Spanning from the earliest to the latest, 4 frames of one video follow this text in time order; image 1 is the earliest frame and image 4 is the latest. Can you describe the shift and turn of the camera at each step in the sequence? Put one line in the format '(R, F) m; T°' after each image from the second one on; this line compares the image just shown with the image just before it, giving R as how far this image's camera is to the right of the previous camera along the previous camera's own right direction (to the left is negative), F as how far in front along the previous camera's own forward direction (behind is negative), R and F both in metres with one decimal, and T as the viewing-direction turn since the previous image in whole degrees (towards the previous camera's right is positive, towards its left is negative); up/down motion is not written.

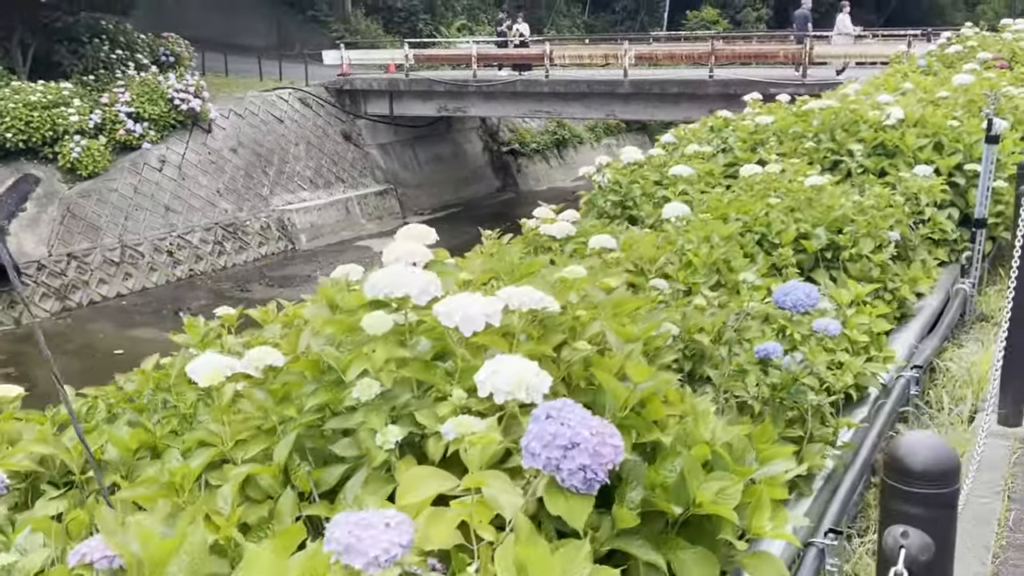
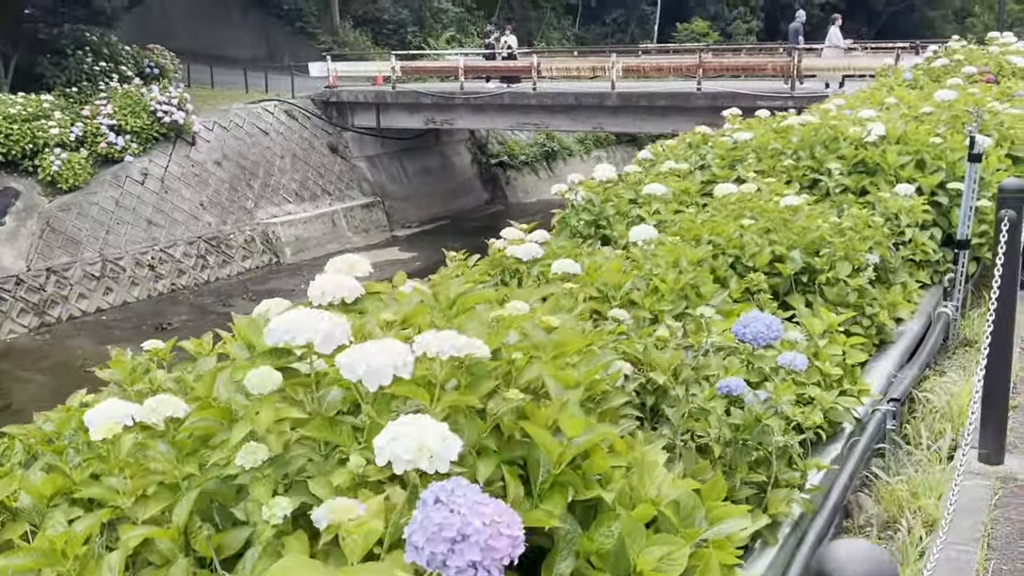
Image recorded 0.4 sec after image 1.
(+0.1, +0.2) m; 0°
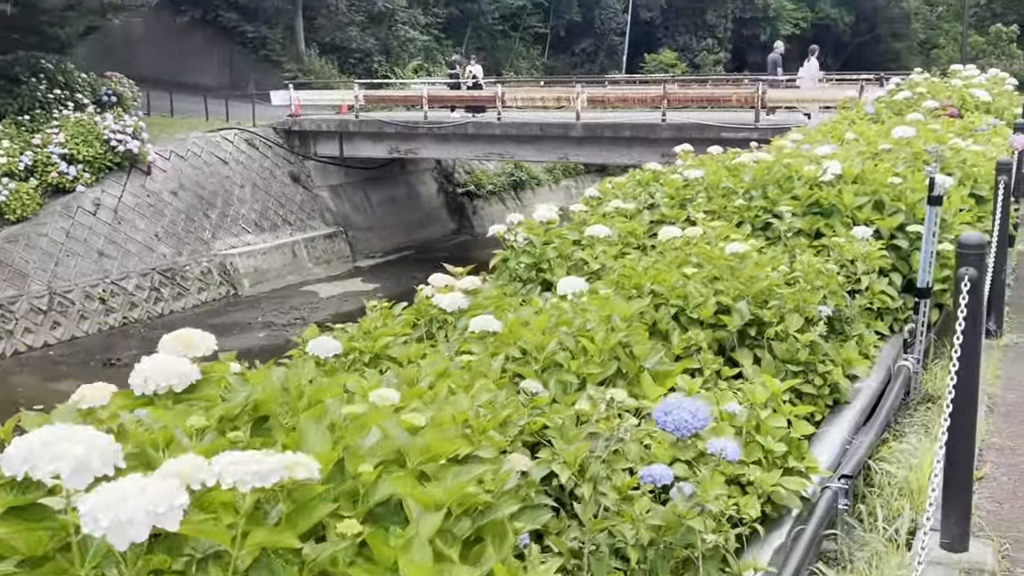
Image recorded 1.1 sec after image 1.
(+0.2, +0.4) m; +2°
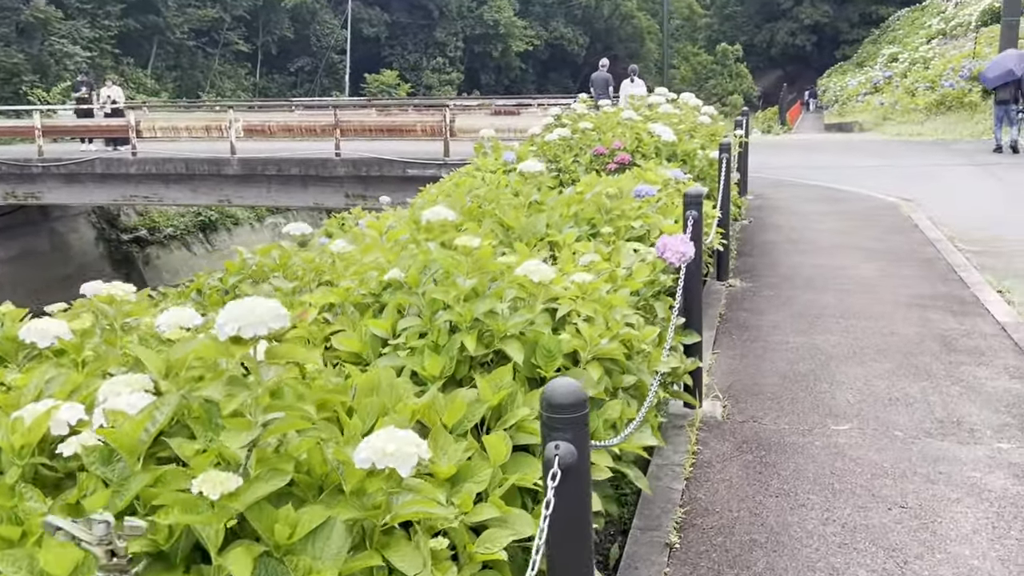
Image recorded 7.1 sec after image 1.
(+2.0, +3.4) m; +13°
